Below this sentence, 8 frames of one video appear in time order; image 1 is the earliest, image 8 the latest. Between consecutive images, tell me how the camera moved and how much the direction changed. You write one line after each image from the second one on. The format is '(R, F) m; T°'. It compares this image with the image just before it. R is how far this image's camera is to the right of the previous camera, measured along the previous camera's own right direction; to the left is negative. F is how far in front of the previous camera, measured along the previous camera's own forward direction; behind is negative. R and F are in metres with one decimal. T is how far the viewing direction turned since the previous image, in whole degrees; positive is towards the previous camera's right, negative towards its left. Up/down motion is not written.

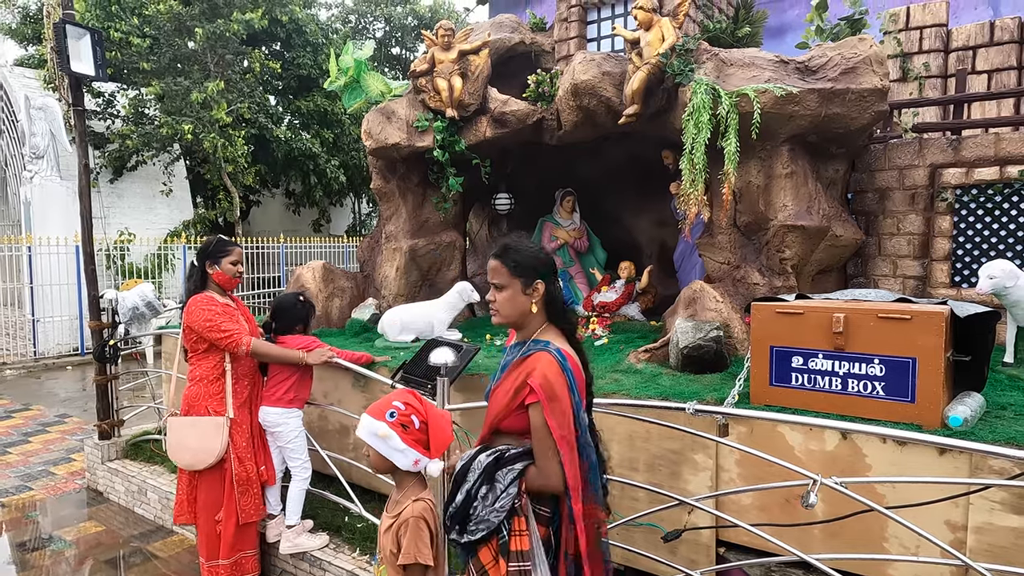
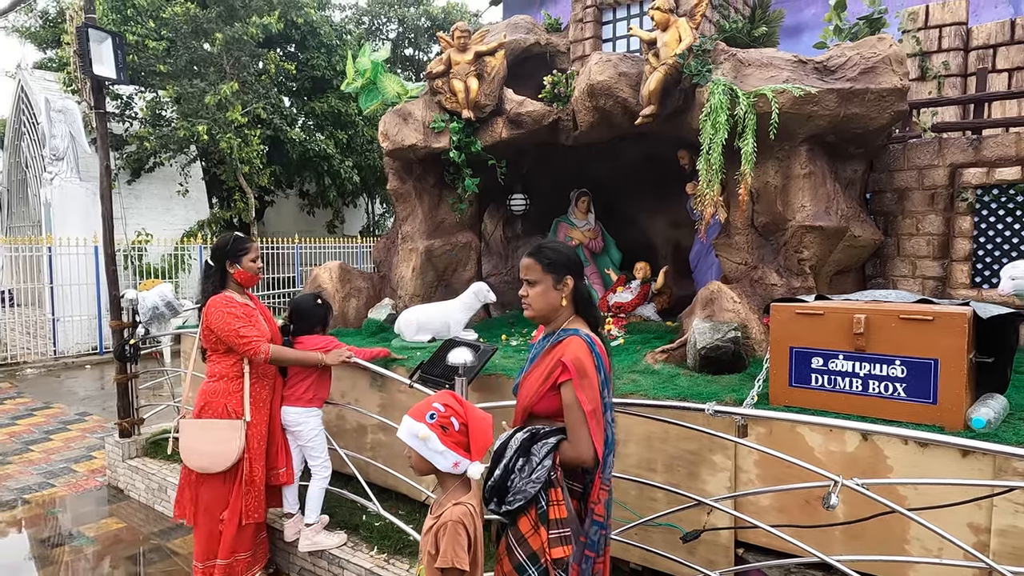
(0.0, 0.0) m; -1°
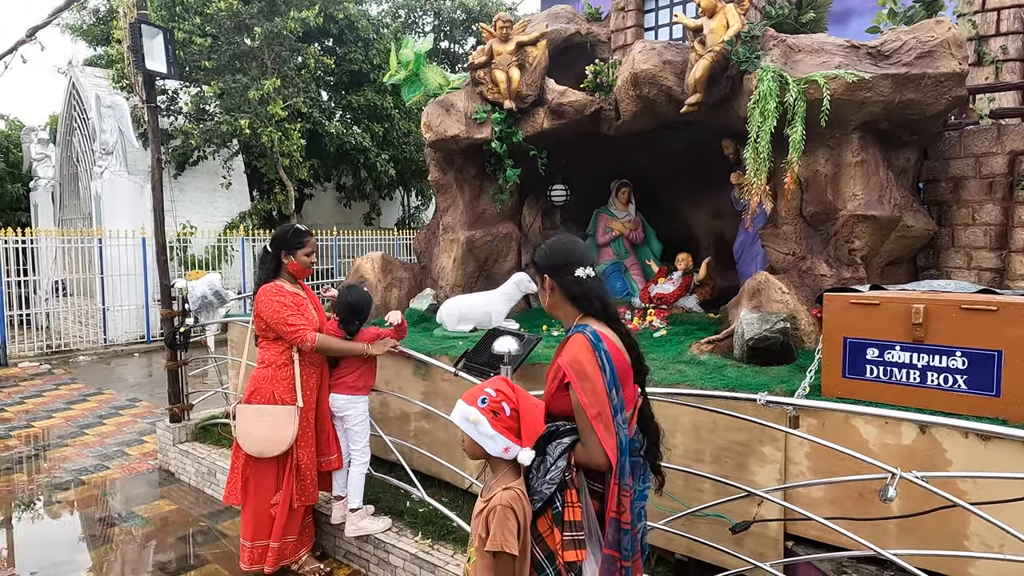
(-0.1, 0.0) m; -3°
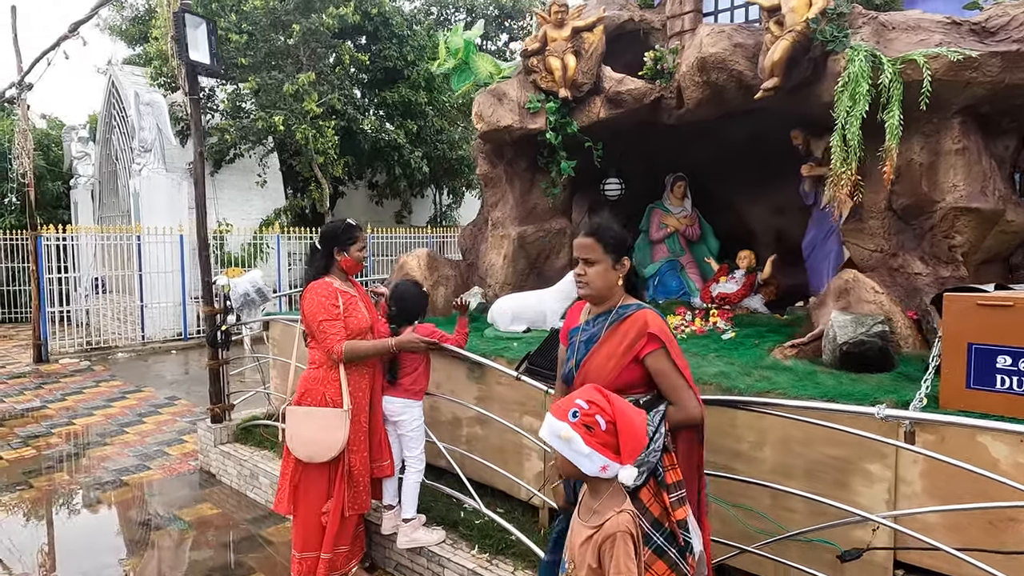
(-0.2, +0.2) m; -2°
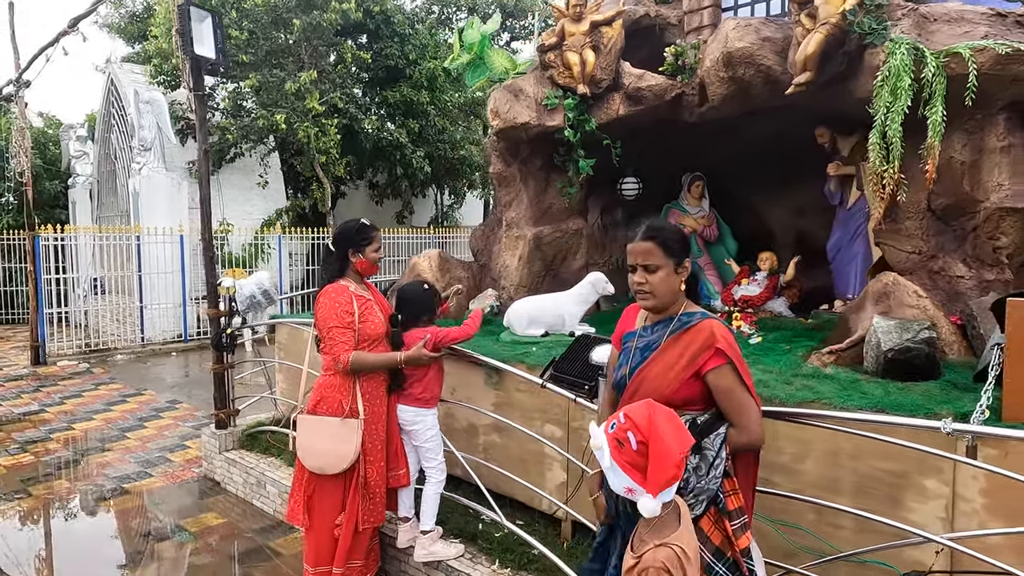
(-0.1, +0.2) m; 0°
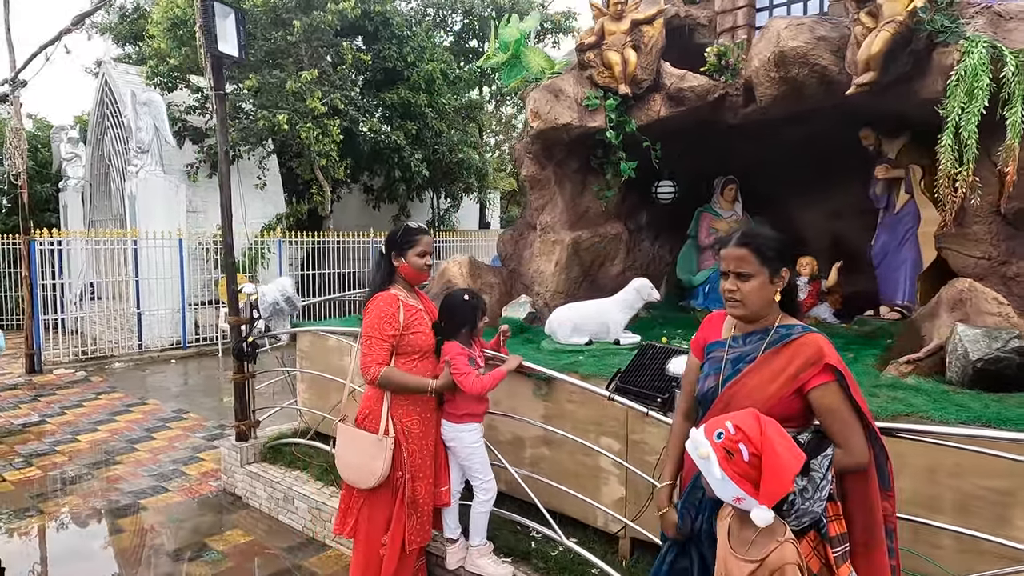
(-0.4, +0.2) m; +1°
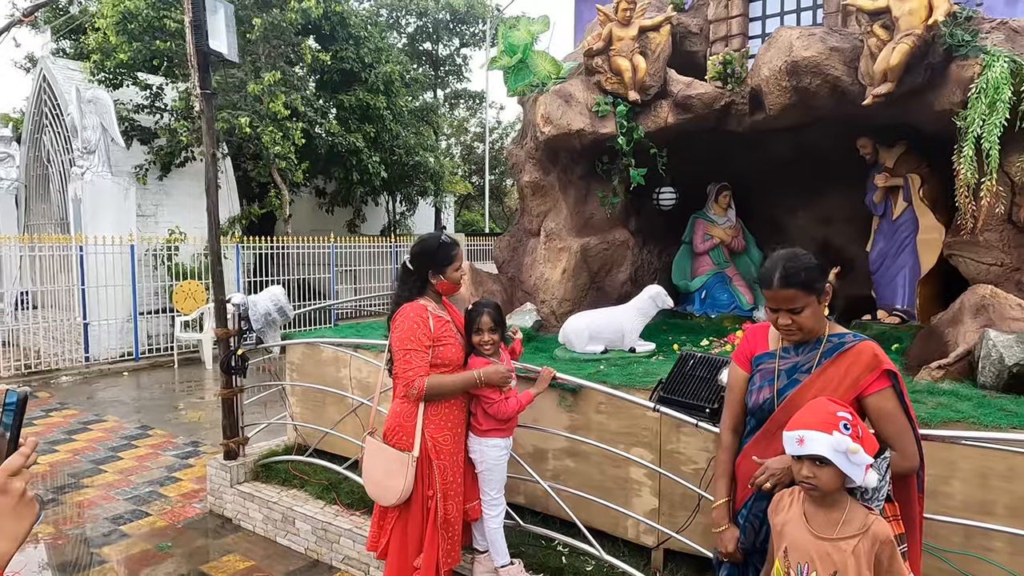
(-0.5, +0.1) m; +5°
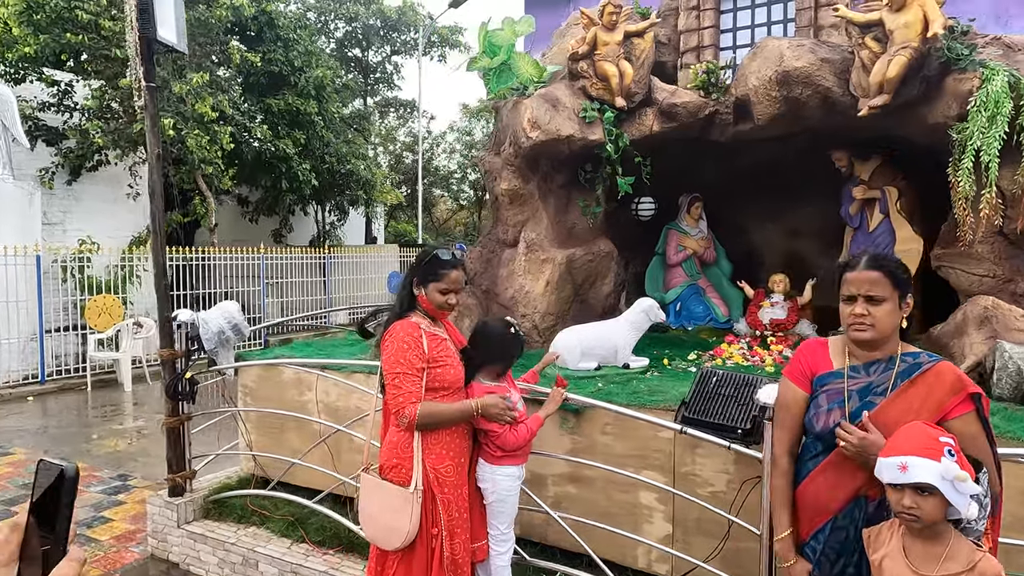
(-0.4, +0.3) m; +7°
